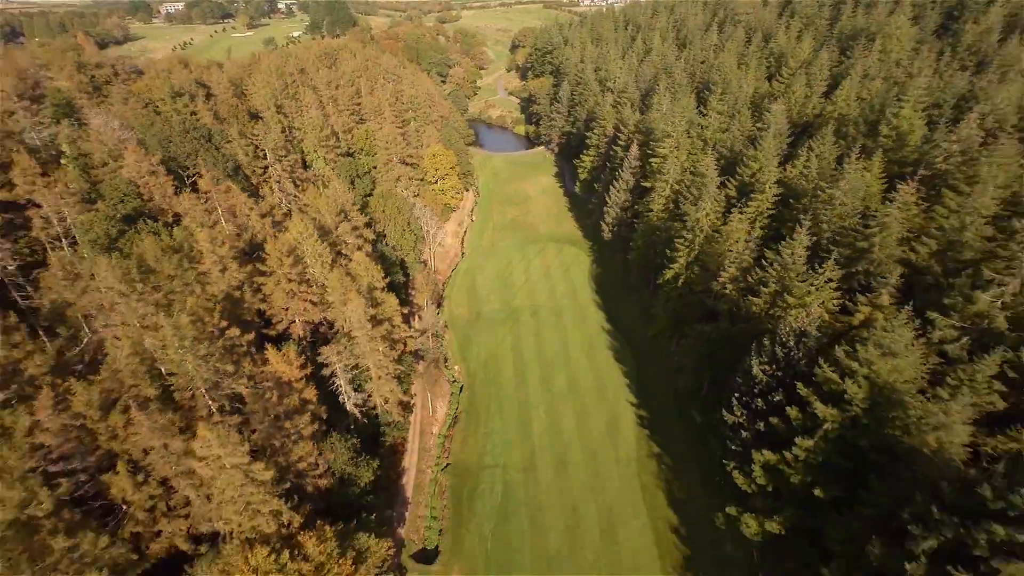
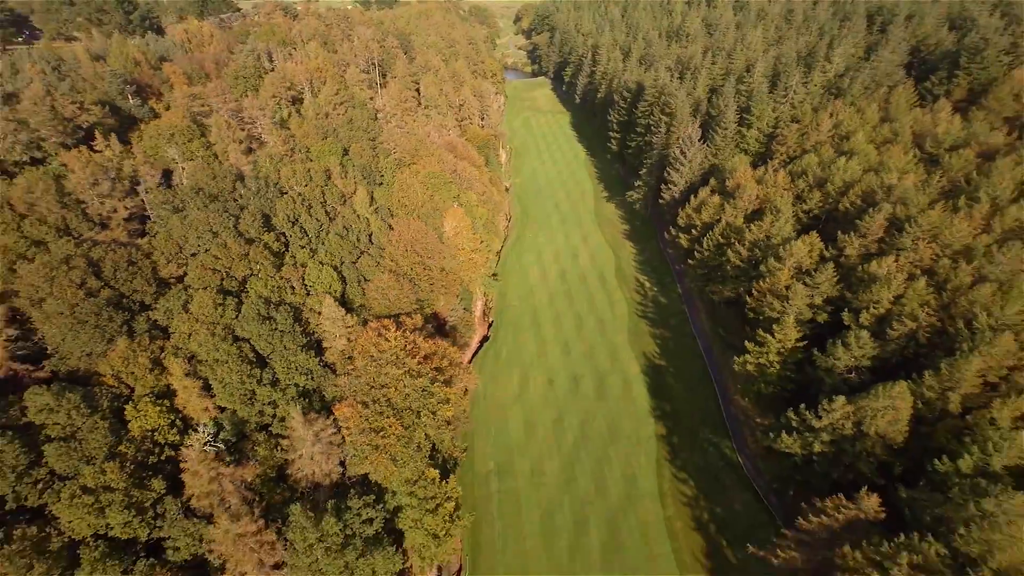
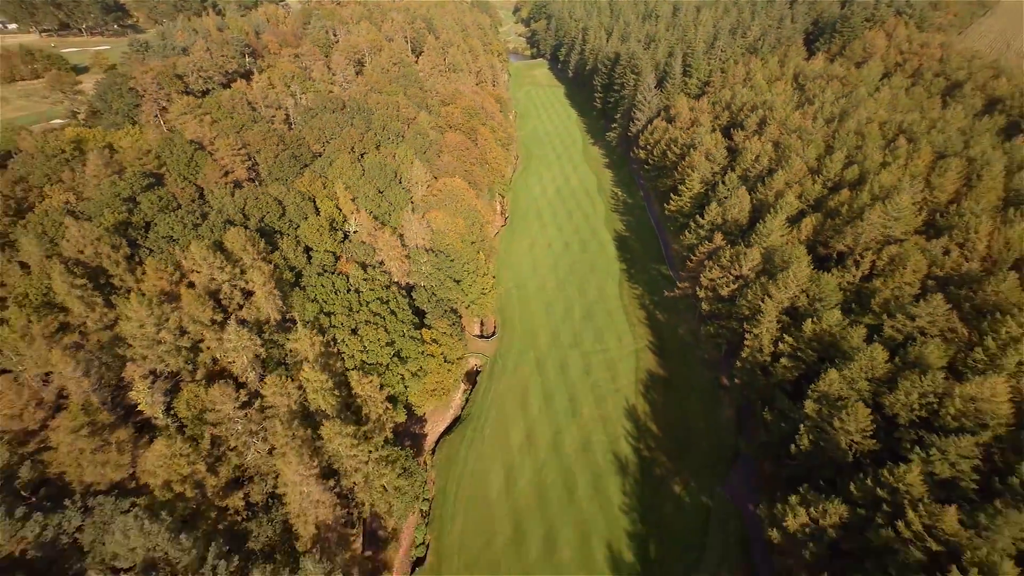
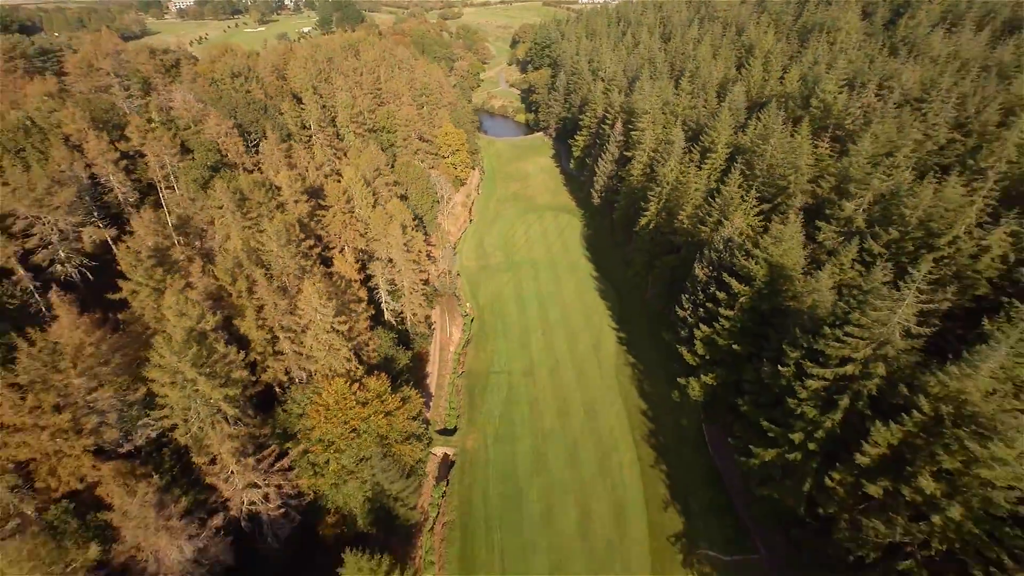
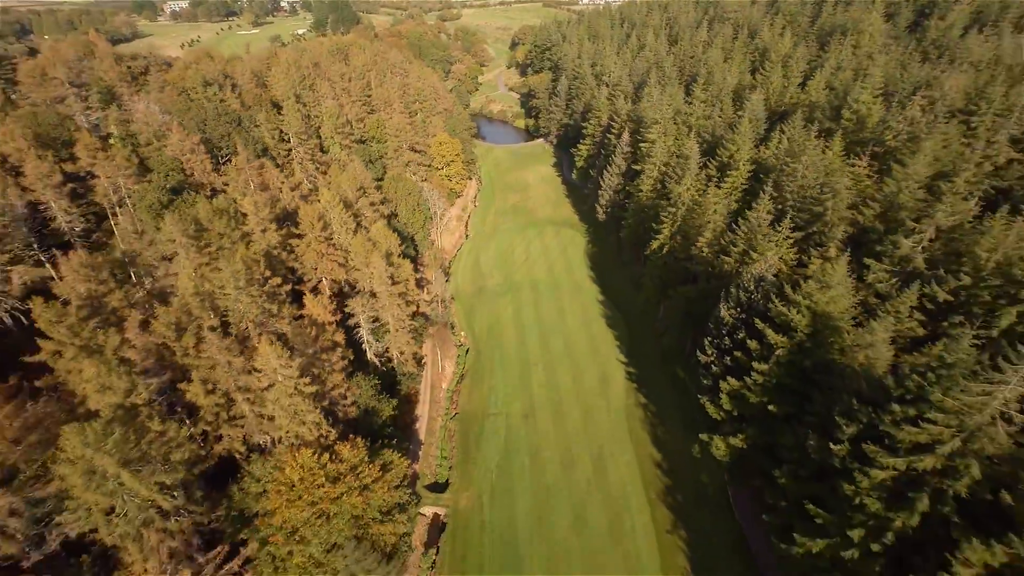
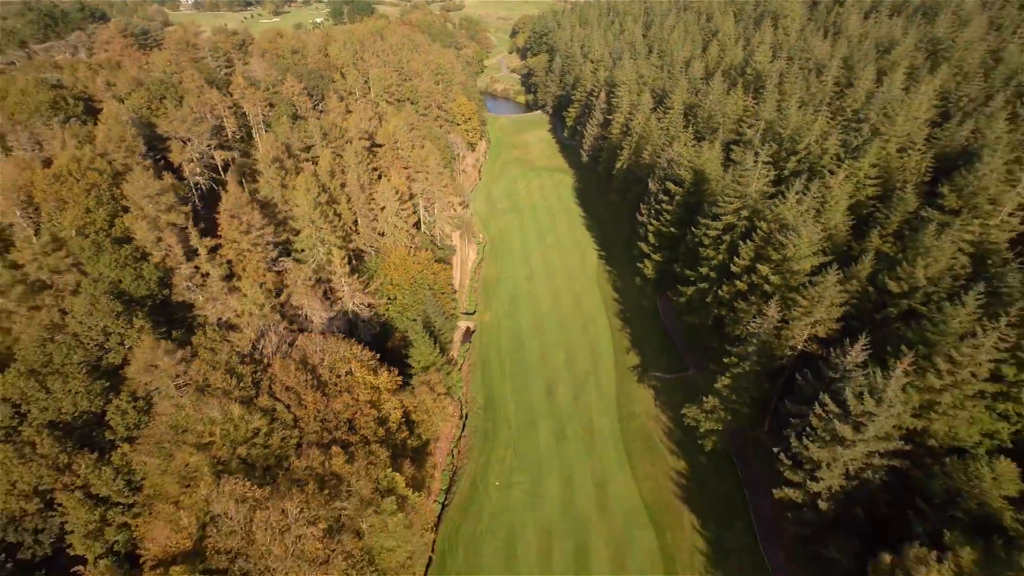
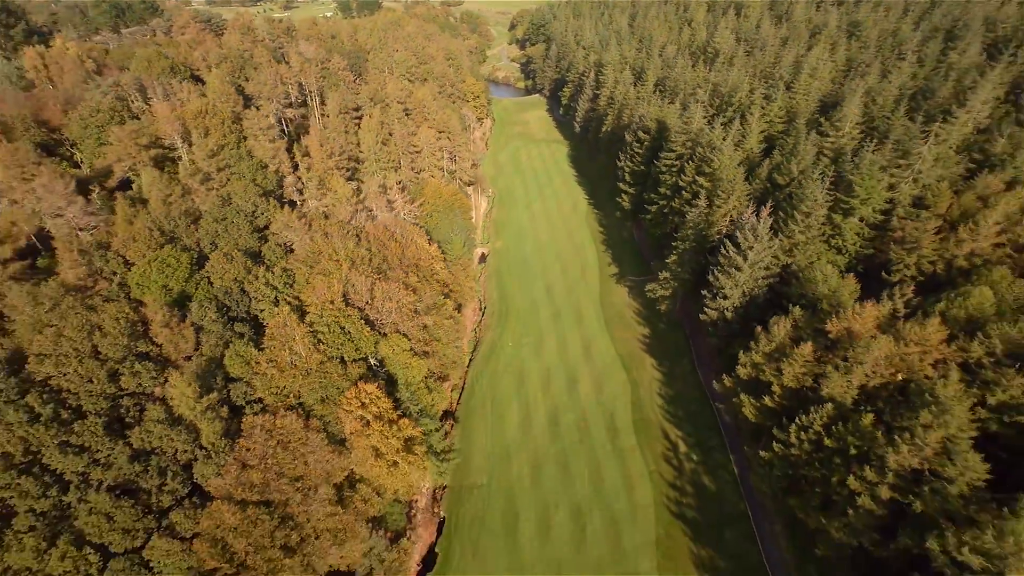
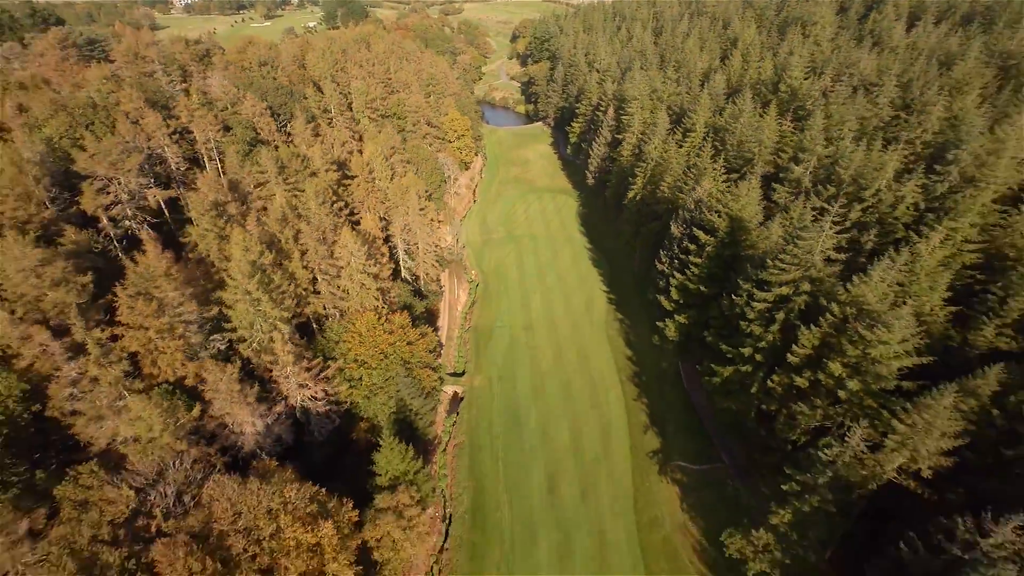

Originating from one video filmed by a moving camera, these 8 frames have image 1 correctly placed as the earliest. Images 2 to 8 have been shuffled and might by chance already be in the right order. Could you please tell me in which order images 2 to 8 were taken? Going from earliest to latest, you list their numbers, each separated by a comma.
5, 4, 8, 6, 7, 2, 3
